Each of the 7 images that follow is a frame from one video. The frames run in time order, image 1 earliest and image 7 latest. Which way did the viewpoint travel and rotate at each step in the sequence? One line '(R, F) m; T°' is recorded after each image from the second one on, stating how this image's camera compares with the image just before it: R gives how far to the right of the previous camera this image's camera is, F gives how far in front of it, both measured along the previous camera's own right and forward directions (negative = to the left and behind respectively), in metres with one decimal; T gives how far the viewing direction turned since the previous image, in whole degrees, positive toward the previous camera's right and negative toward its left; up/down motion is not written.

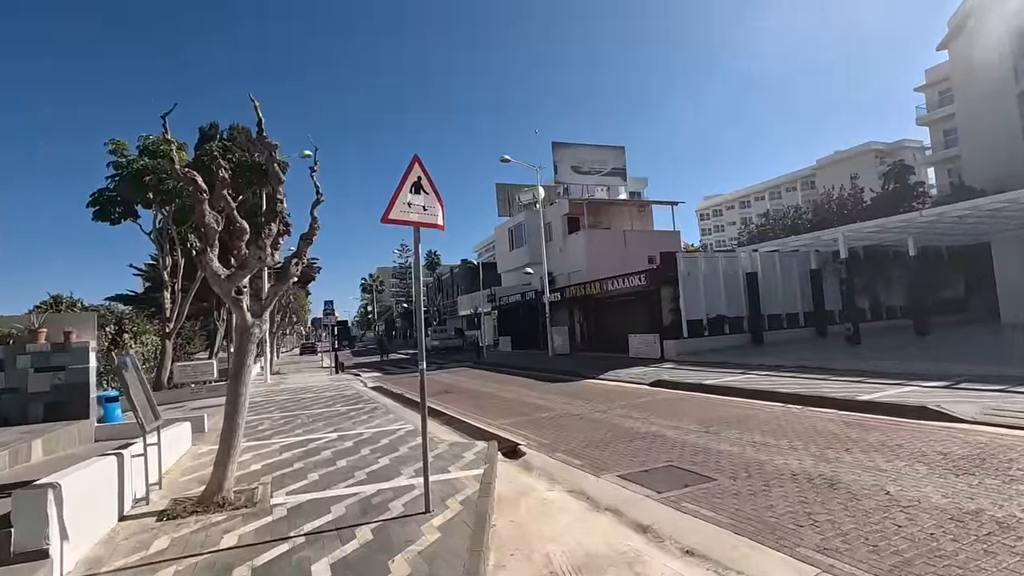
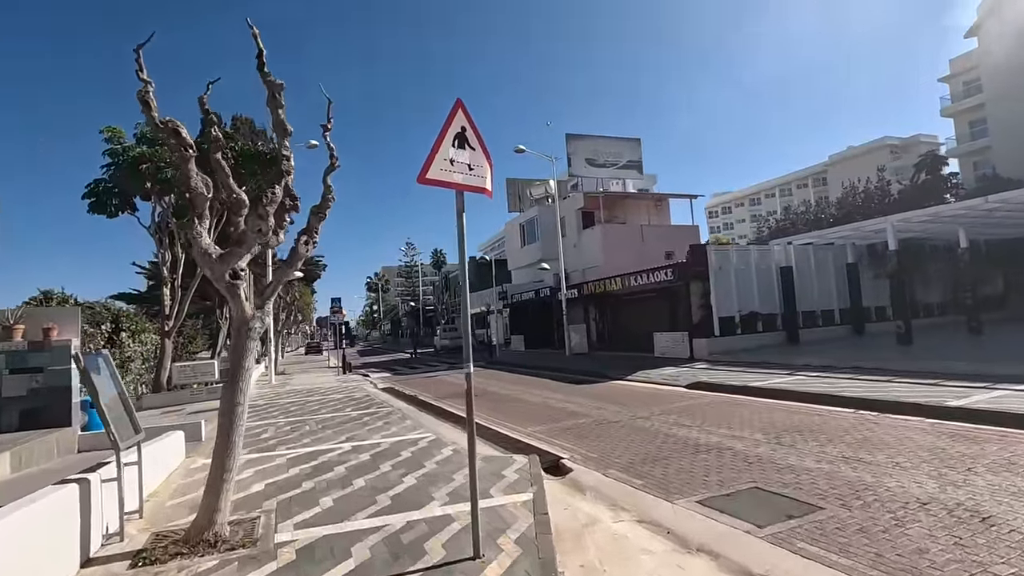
(-0.5, +1.2) m; 0°
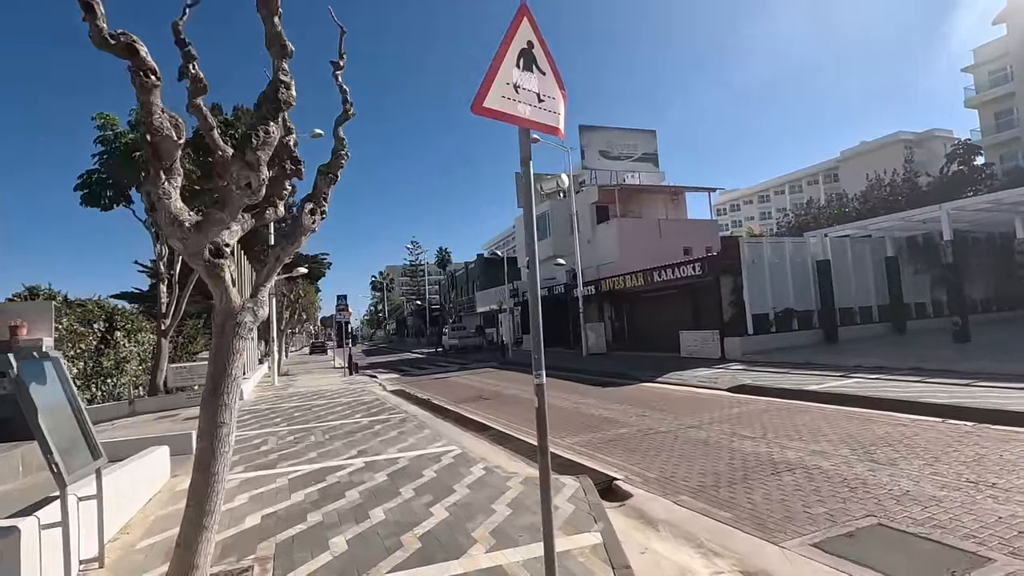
(-0.5, +1.2) m; 0°
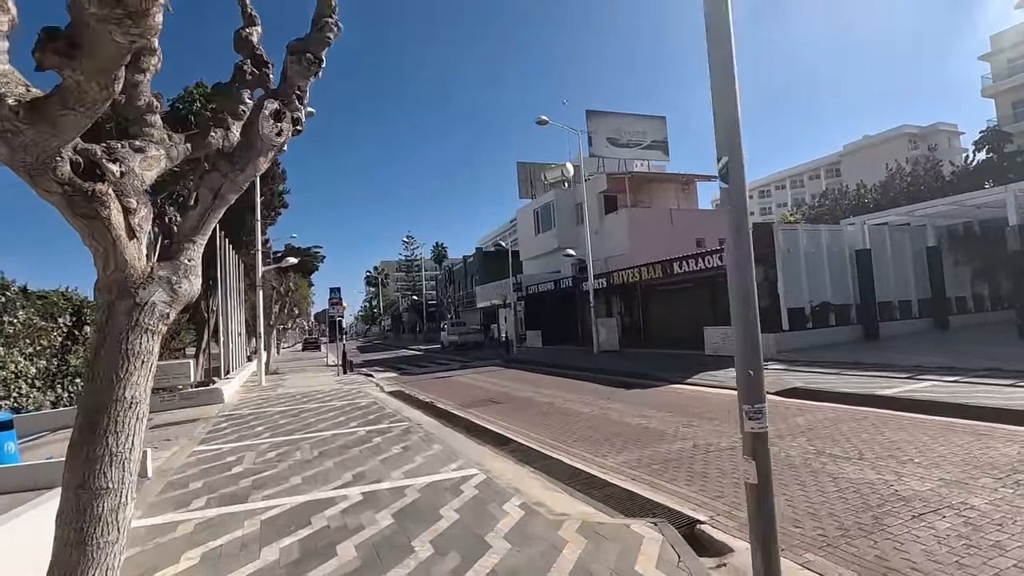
(-0.5, +1.6) m; +1°
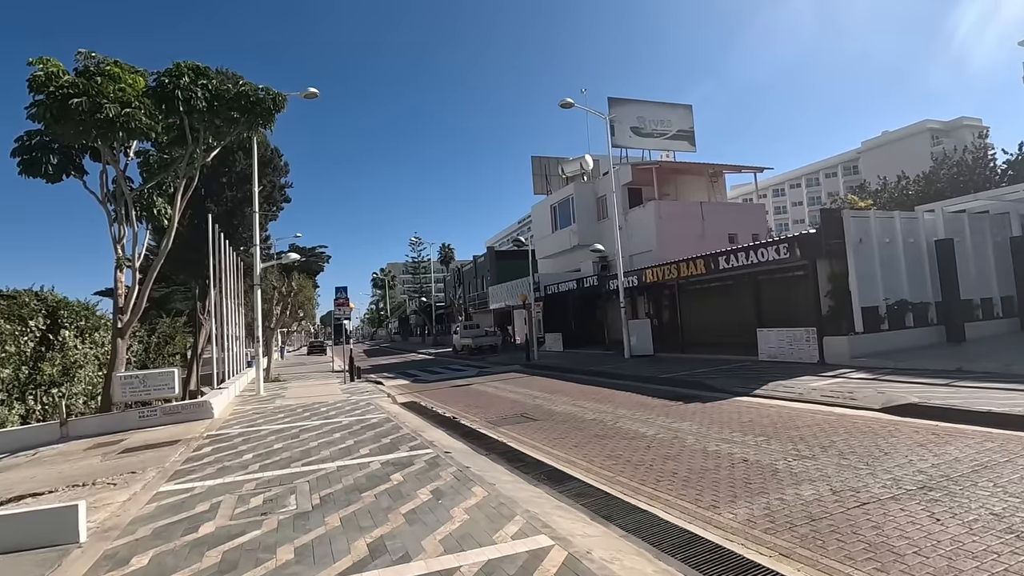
(-0.7, +2.0) m; -1°
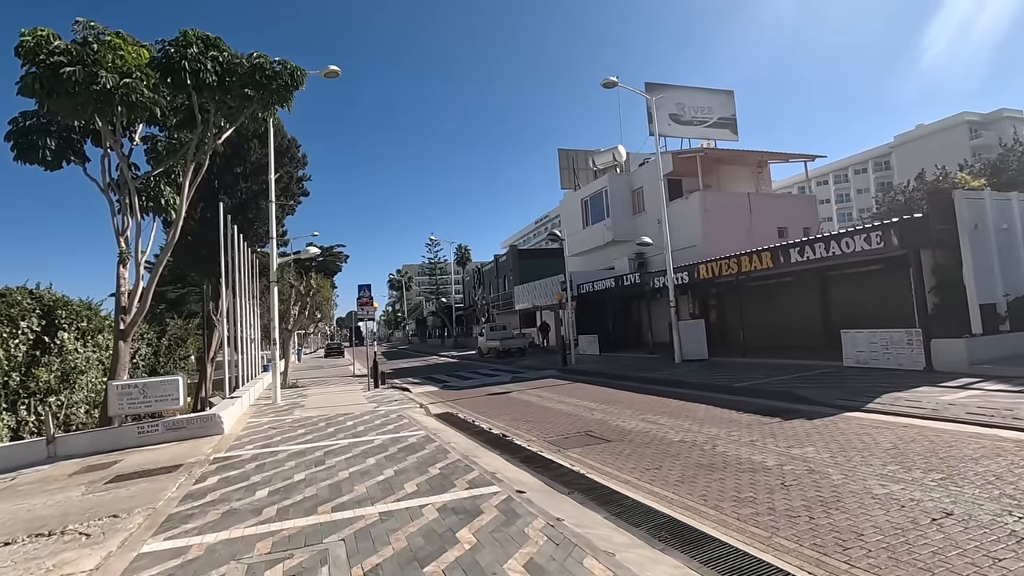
(-0.9, +1.8) m; -1°
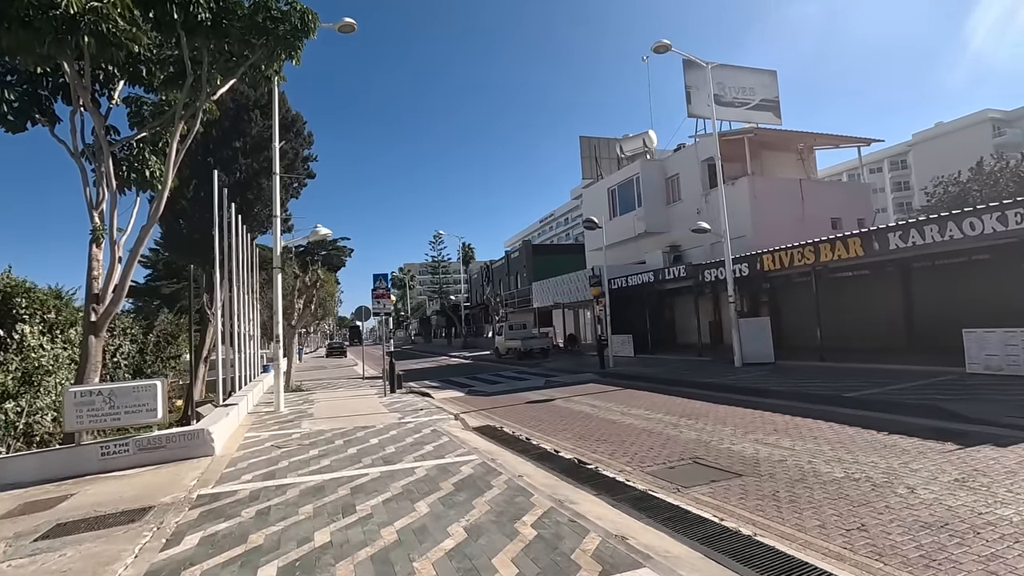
(-1.2, +2.4) m; 0°
